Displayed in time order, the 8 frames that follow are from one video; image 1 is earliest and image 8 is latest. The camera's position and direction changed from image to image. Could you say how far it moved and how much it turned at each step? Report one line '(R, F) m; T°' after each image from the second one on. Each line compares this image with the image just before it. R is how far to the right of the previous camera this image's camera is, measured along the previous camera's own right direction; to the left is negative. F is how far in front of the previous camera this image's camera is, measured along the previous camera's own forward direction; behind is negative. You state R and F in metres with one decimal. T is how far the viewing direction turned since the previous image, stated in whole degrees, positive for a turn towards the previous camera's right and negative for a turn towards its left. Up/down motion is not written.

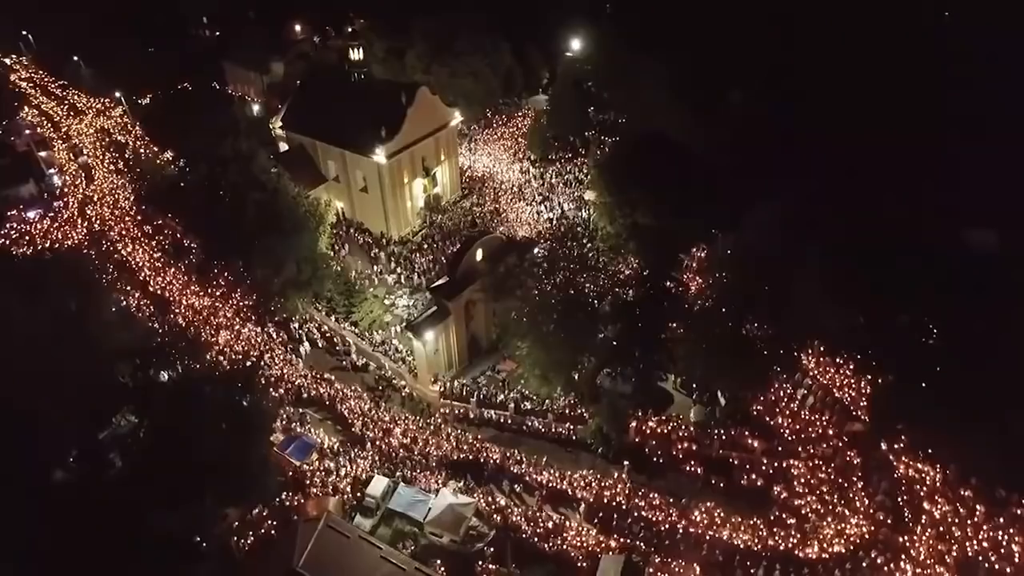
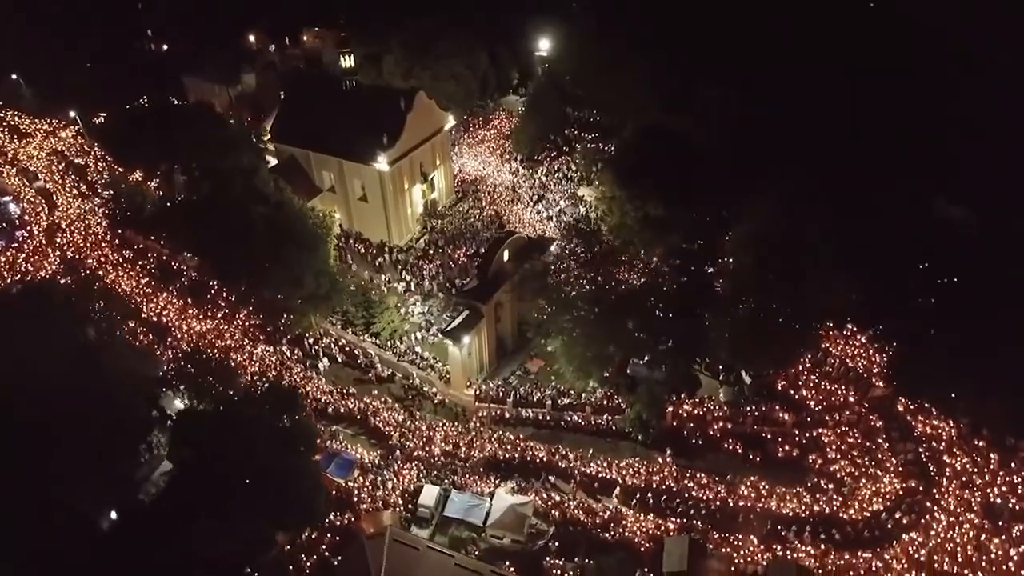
(-2.7, -0.1) m; +5°
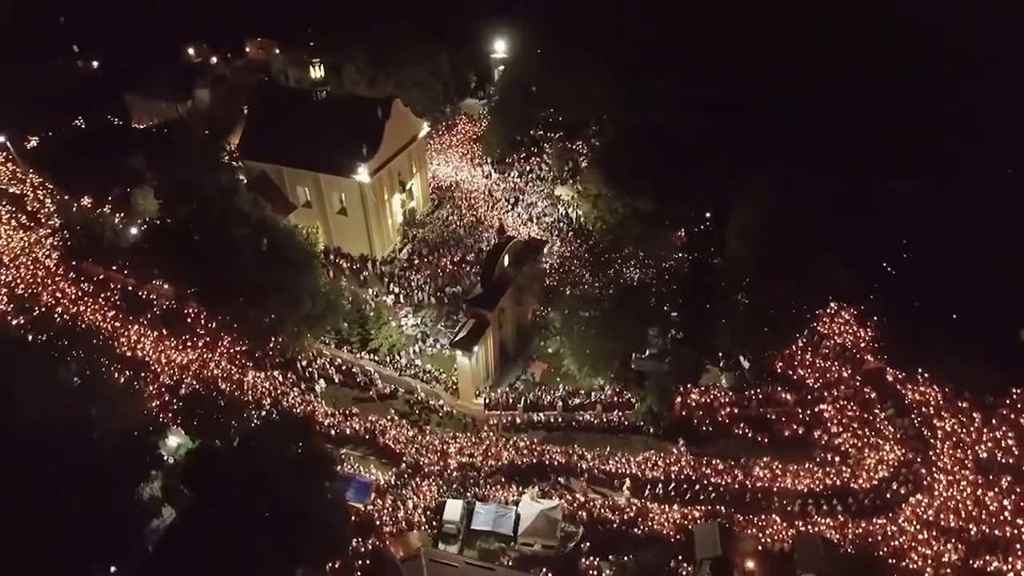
(-1.8, +0.2) m; +5°
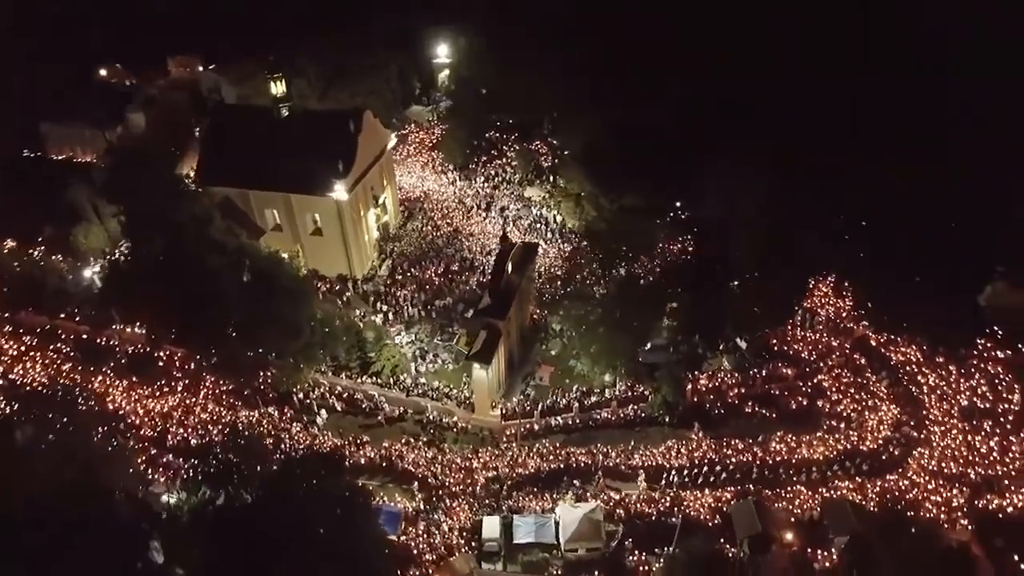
(-2.5, +0.4) m; +7°
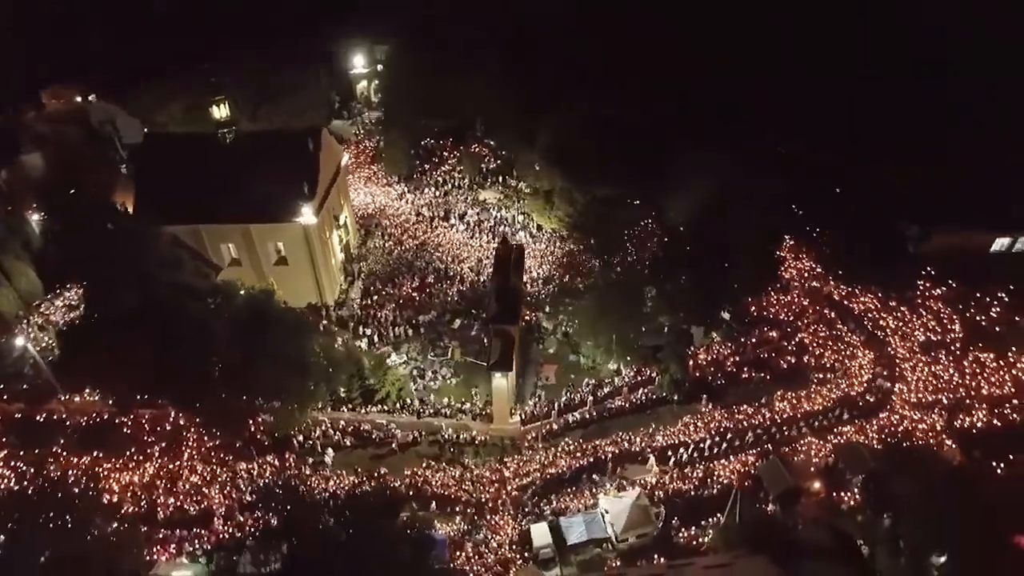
(-3.1, +0.5) m; +9°
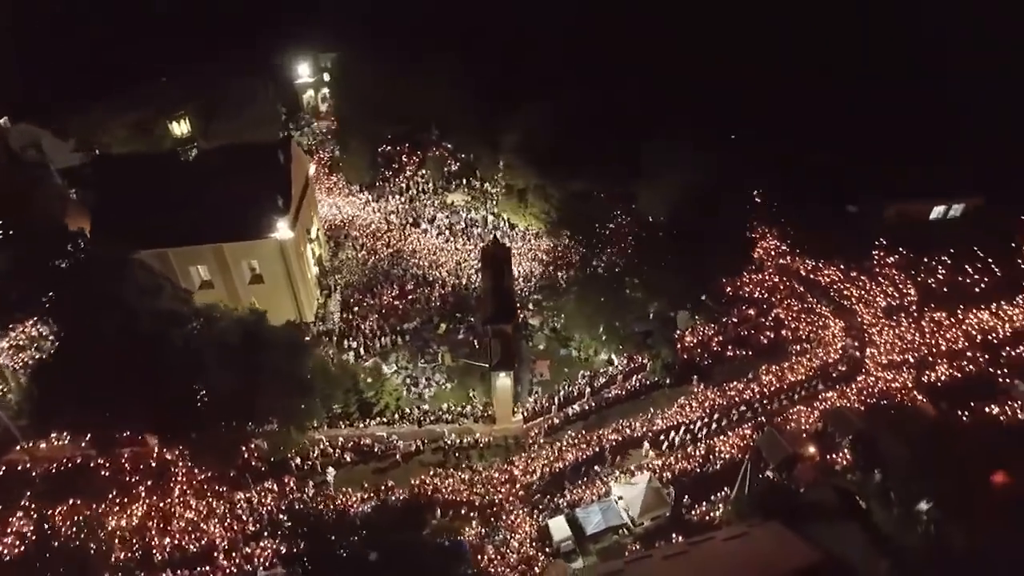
(-1.5, 0.0) m; +5°
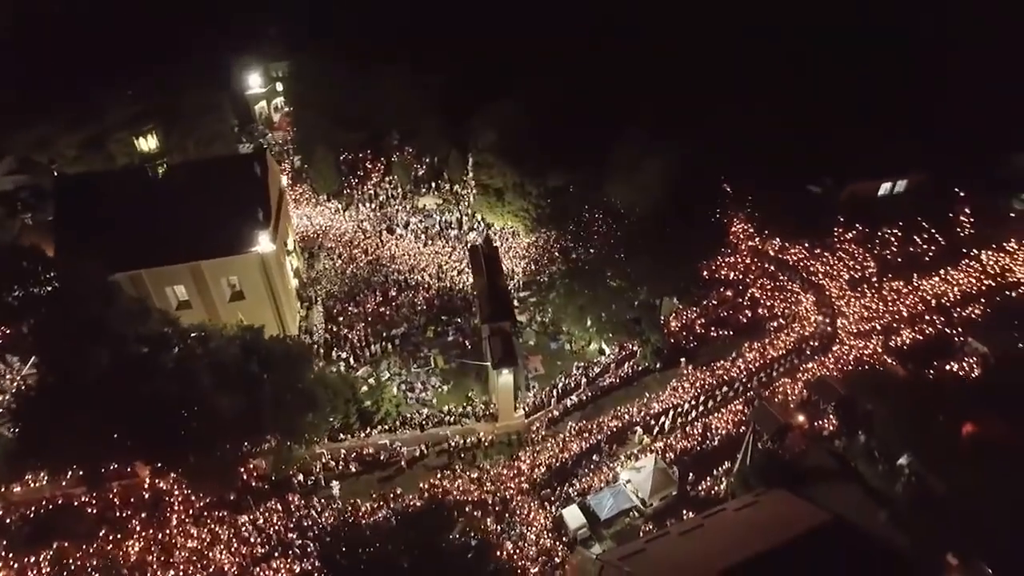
(-1.4, -0.1) m; +5°
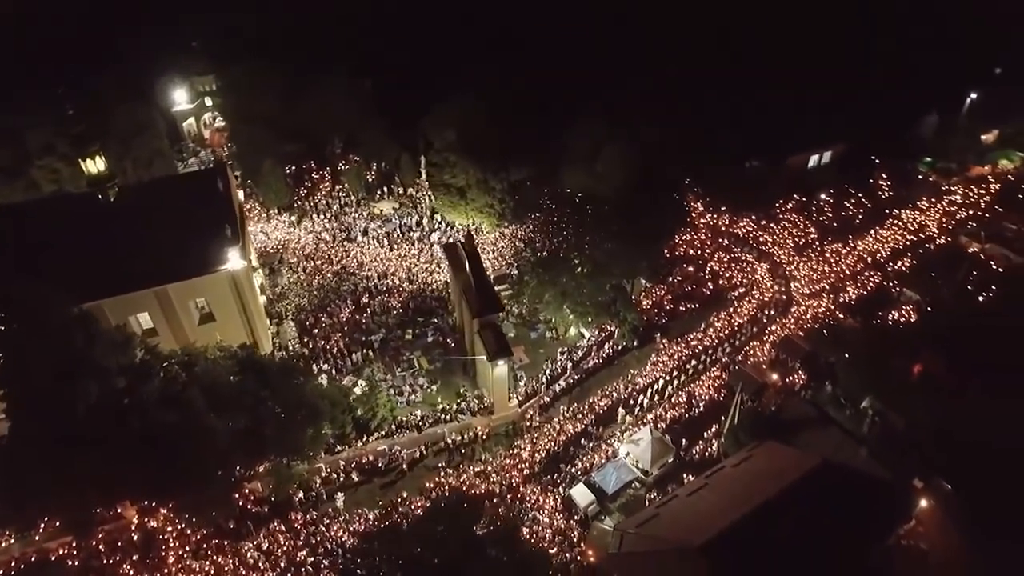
(-1.6, -0.2) m; +6°
